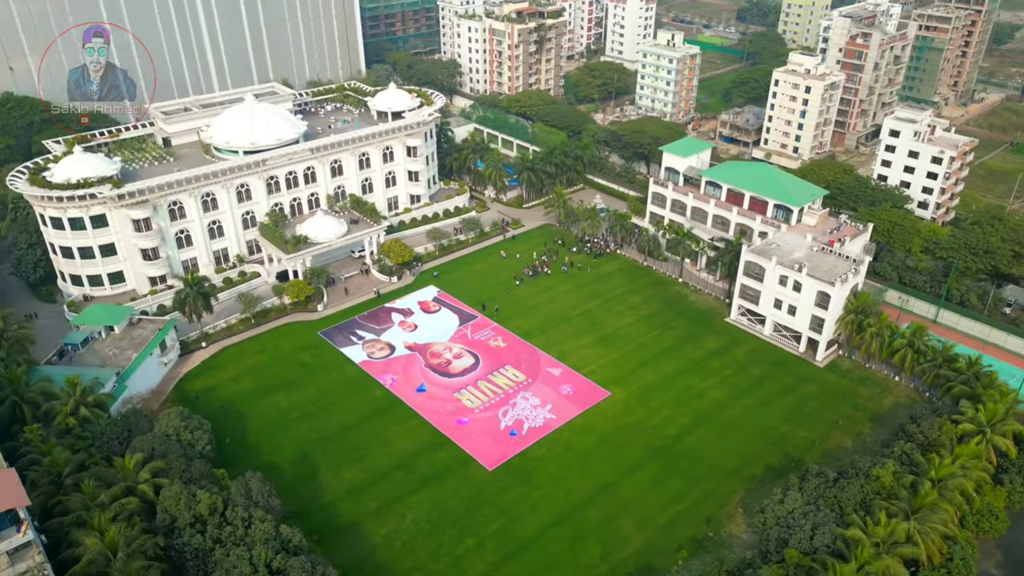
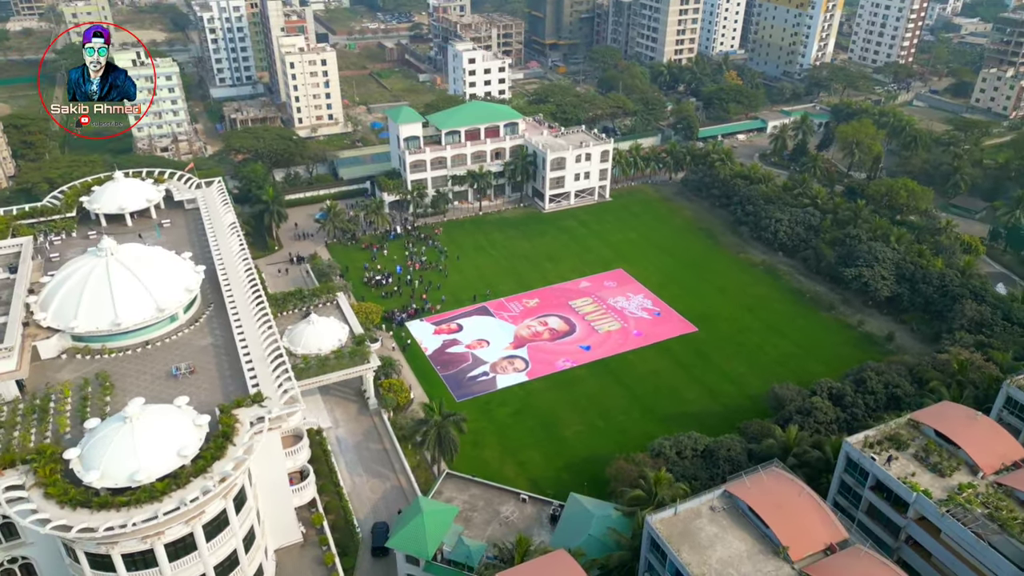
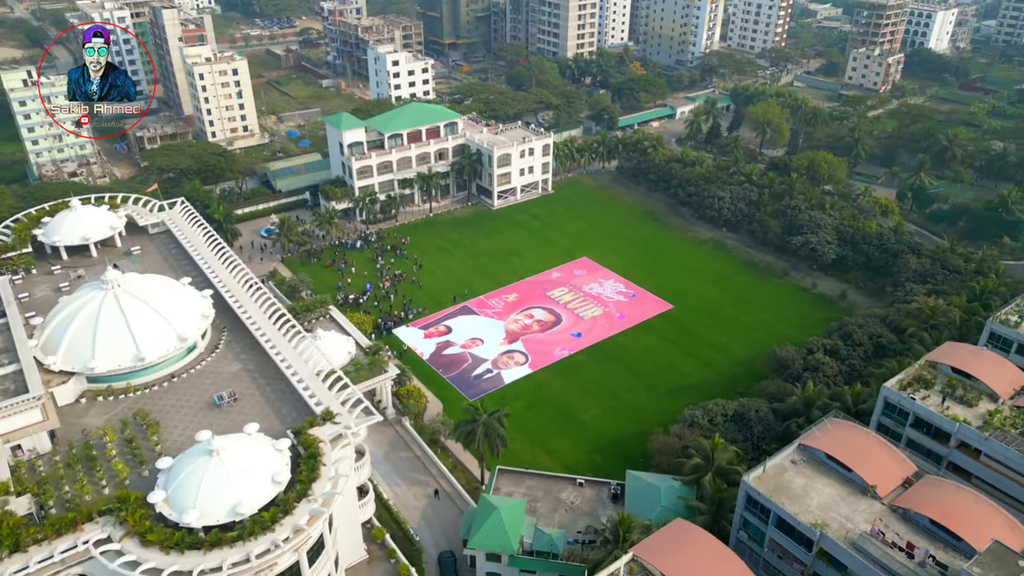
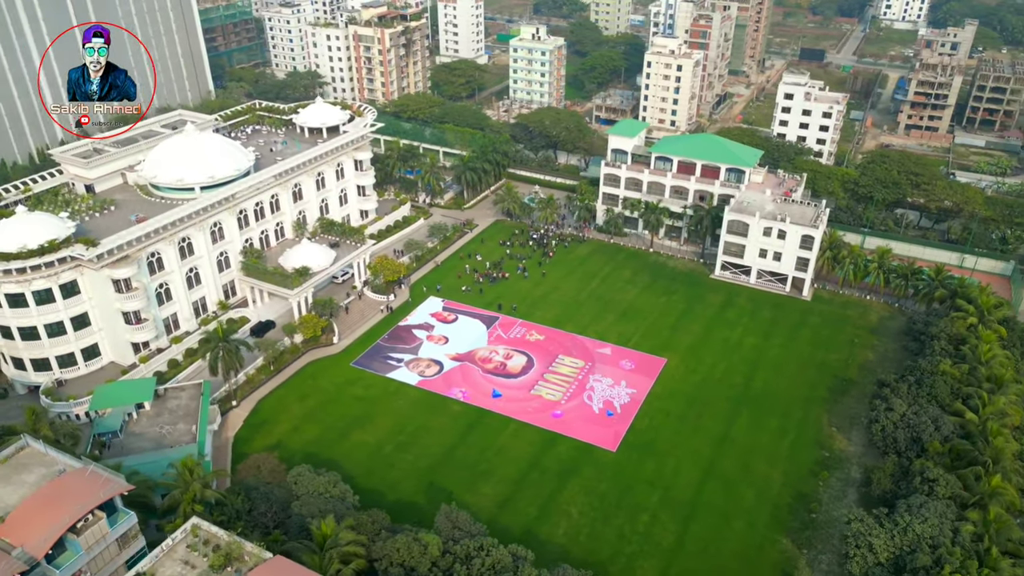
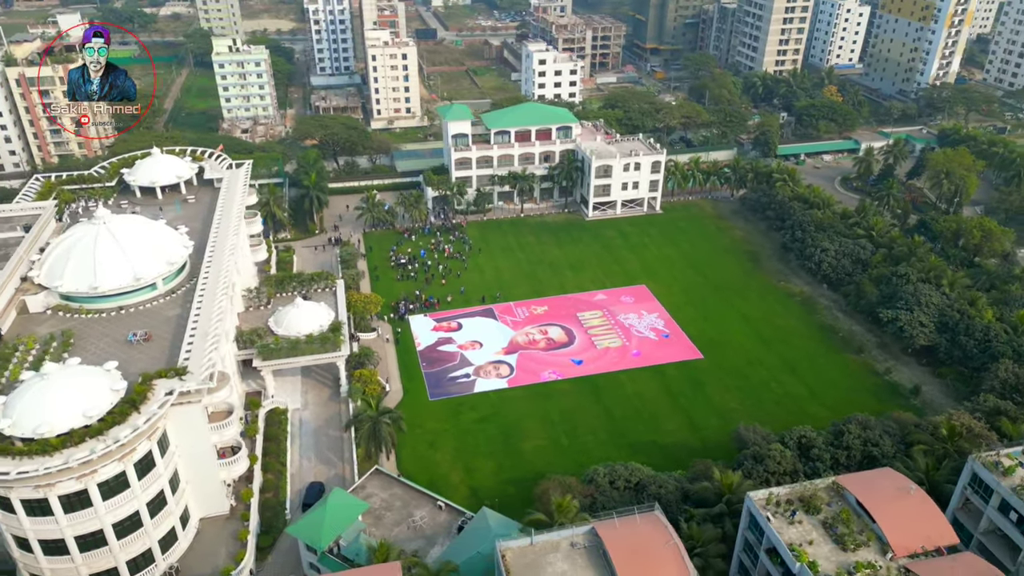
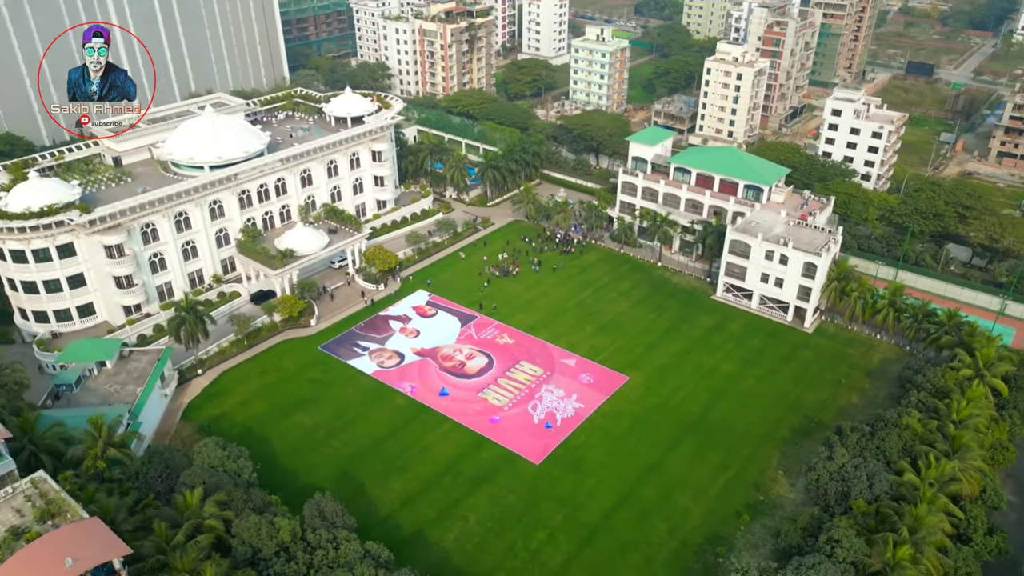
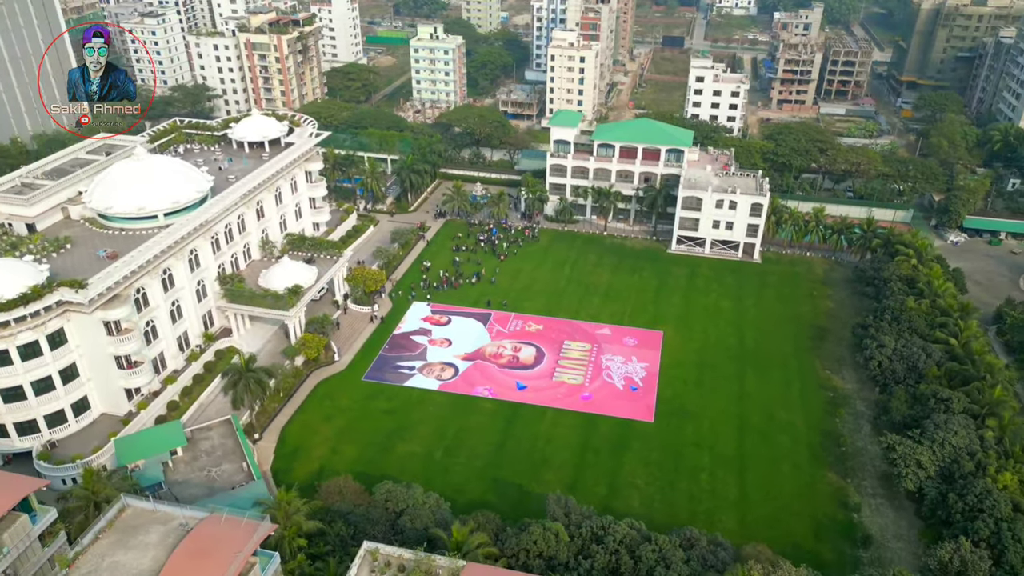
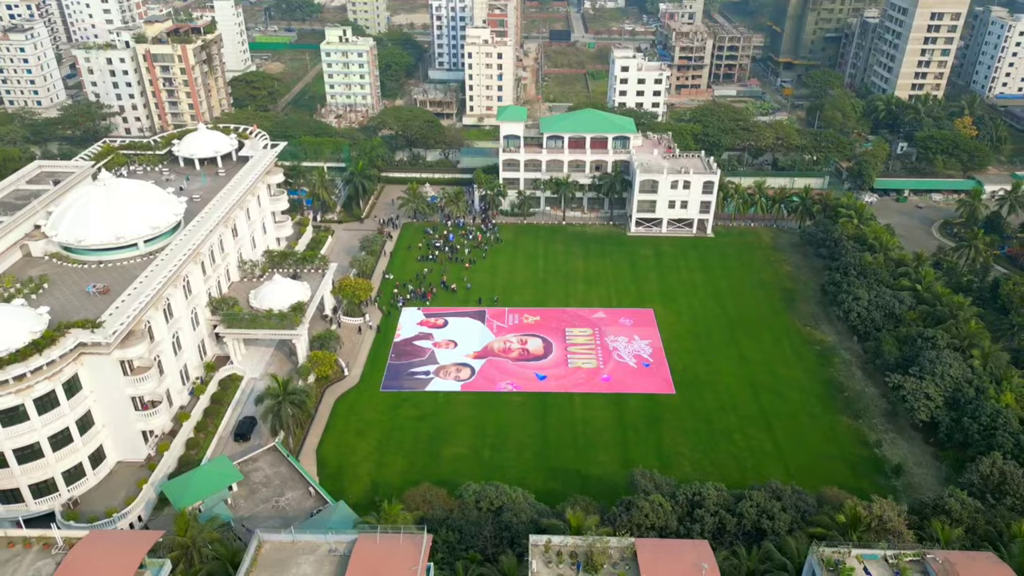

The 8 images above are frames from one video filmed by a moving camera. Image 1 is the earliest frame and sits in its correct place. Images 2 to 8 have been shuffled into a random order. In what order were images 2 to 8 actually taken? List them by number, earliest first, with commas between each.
6, 4, 7, 8, 5, 2, 3
